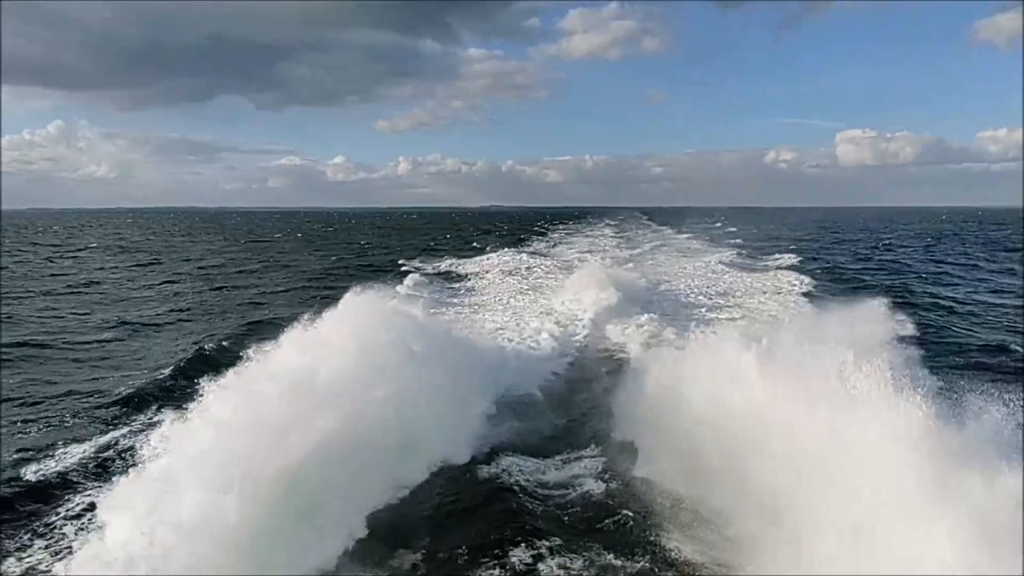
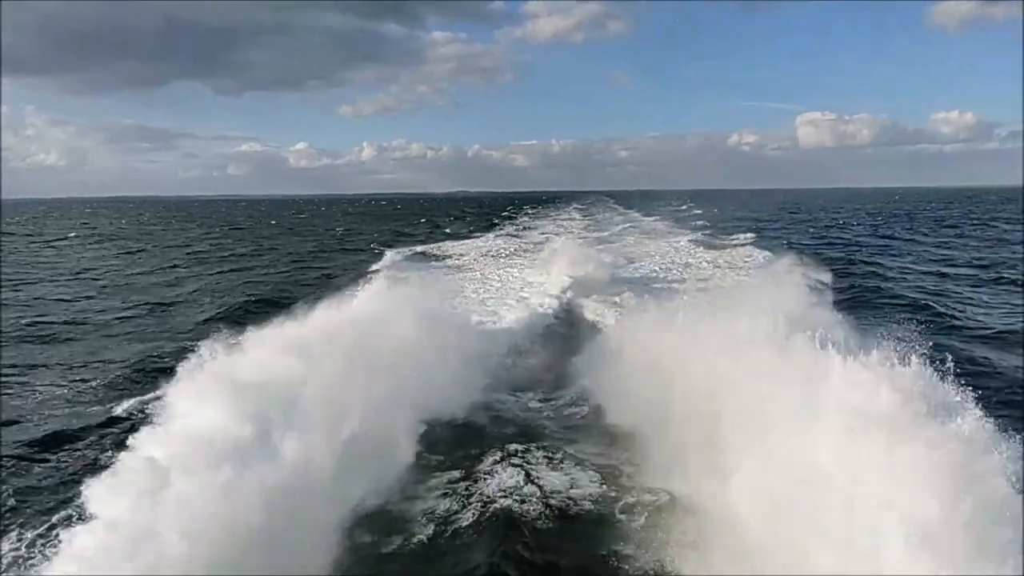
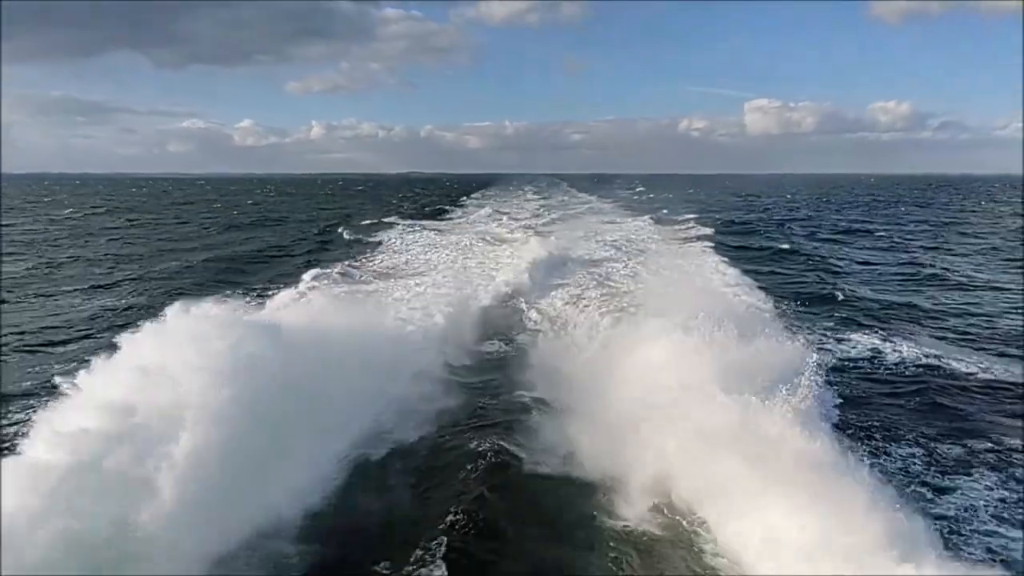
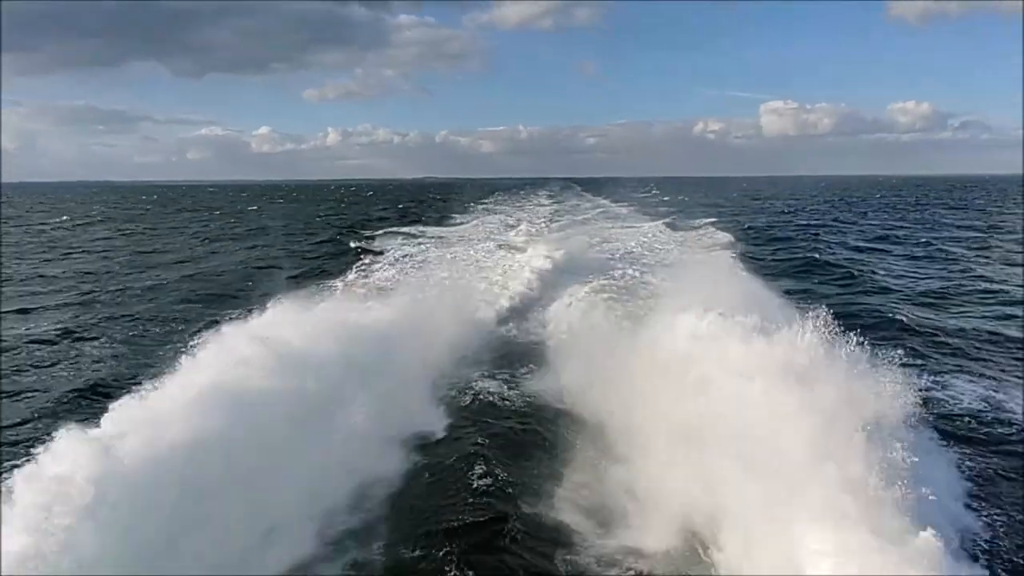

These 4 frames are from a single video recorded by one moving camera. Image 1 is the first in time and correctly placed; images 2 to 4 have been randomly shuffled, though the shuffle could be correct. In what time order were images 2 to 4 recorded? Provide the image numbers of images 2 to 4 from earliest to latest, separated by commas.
2, 4, 3
